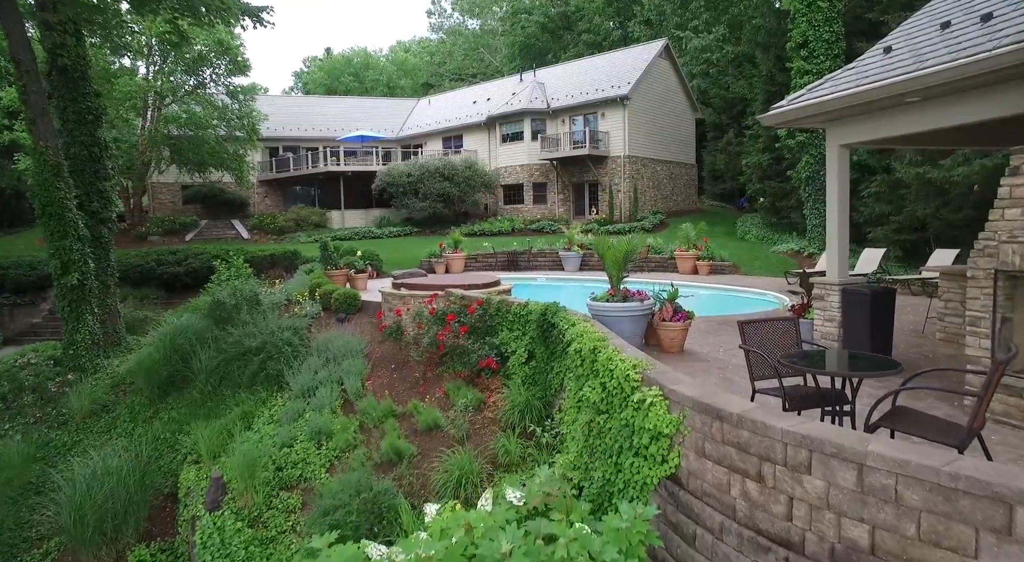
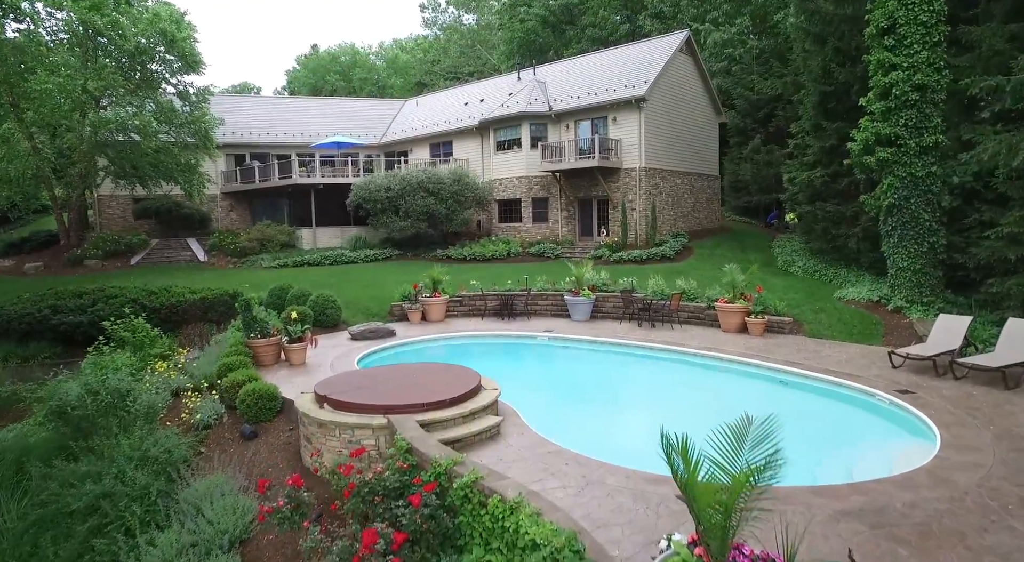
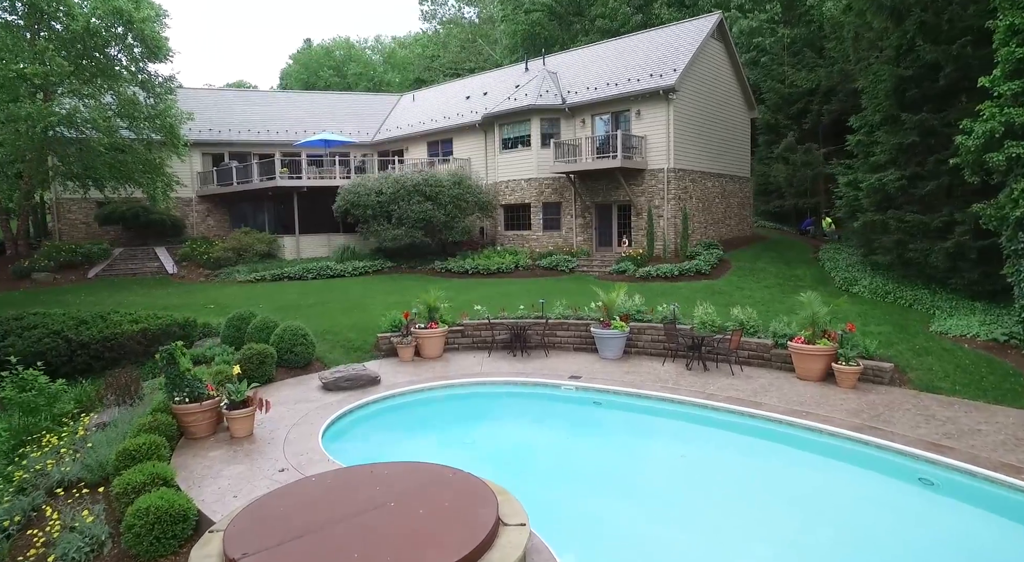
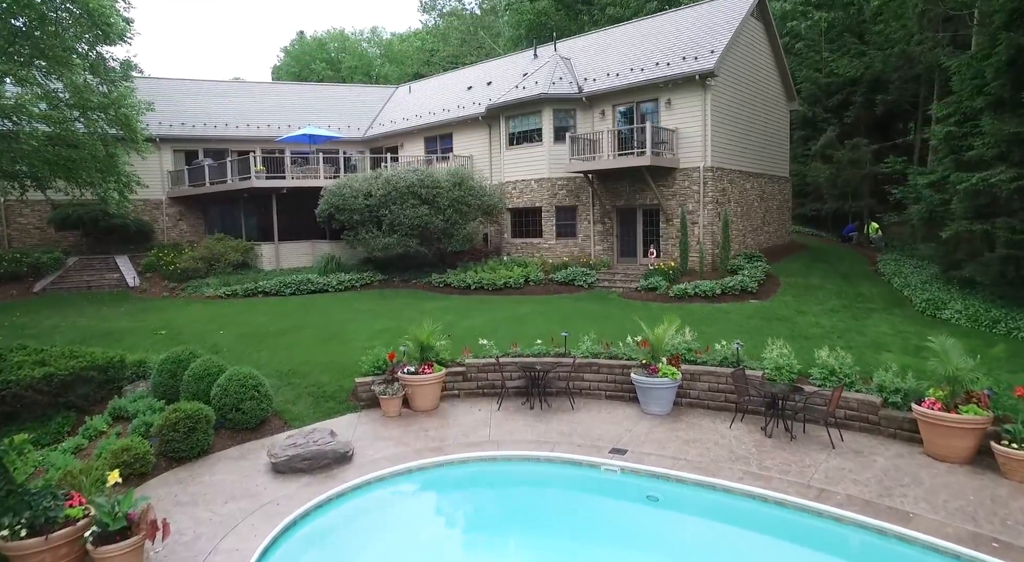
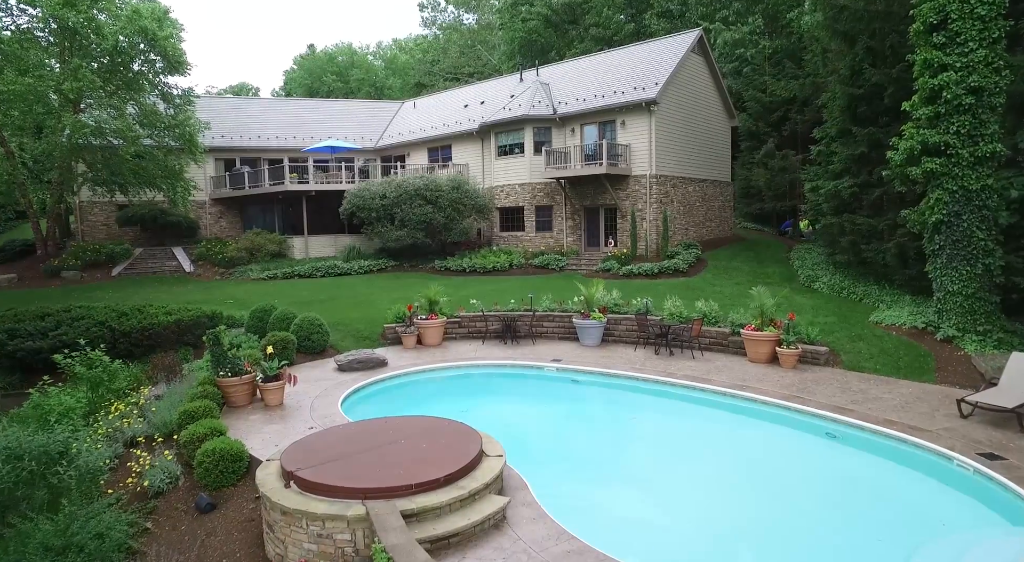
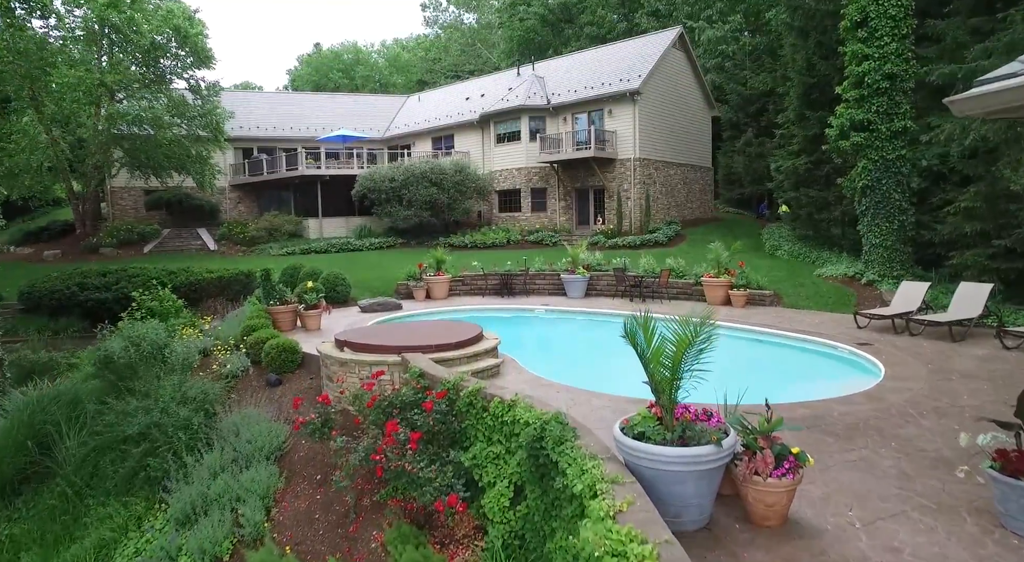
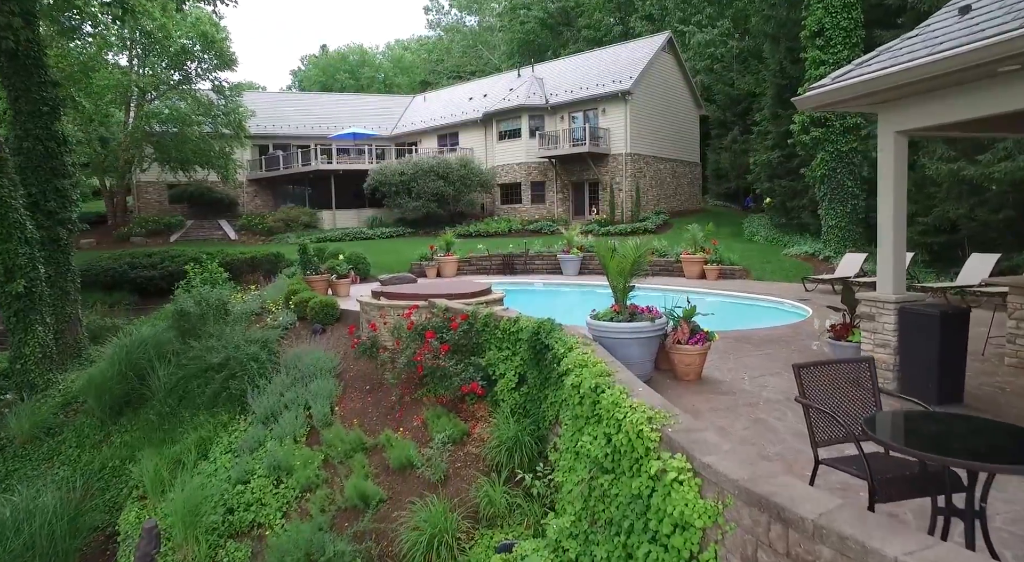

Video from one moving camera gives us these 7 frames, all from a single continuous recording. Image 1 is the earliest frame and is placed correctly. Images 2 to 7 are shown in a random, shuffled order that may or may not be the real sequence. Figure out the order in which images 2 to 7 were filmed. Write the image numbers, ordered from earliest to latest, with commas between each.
7, 6, 2, 5, 3, 4
